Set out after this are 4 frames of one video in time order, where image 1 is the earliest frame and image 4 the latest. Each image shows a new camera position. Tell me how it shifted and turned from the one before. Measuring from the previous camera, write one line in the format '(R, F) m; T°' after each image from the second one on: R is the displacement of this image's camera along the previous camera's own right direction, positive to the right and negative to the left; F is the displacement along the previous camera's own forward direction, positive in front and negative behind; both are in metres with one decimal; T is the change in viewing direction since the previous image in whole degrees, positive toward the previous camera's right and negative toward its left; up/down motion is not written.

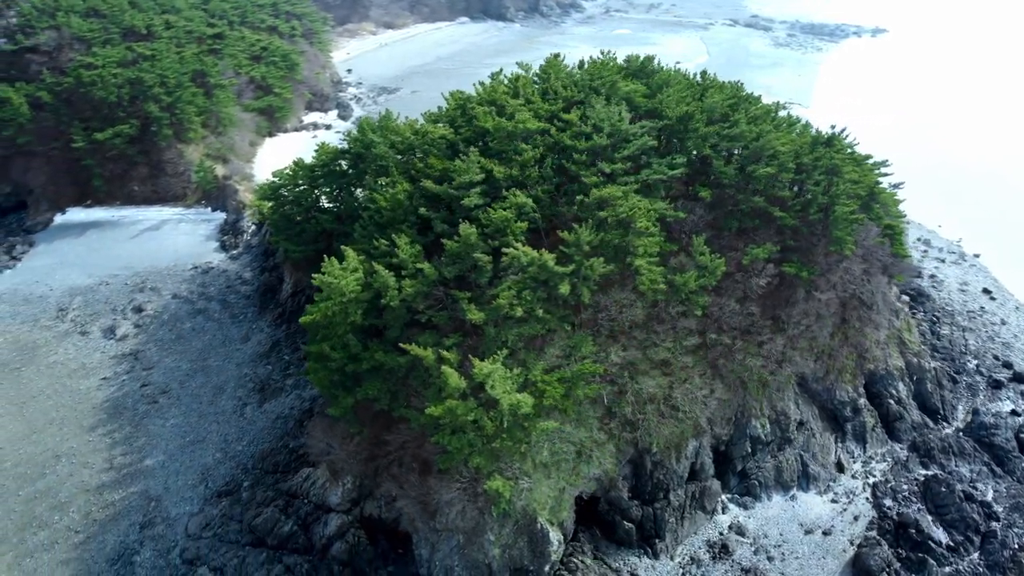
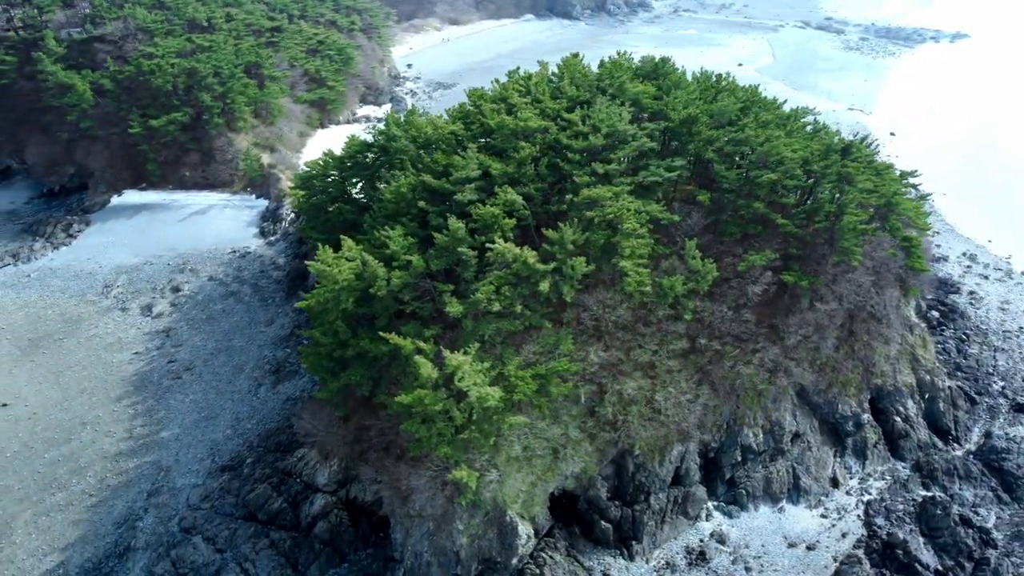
(+2.5, -0.2) m; -5°
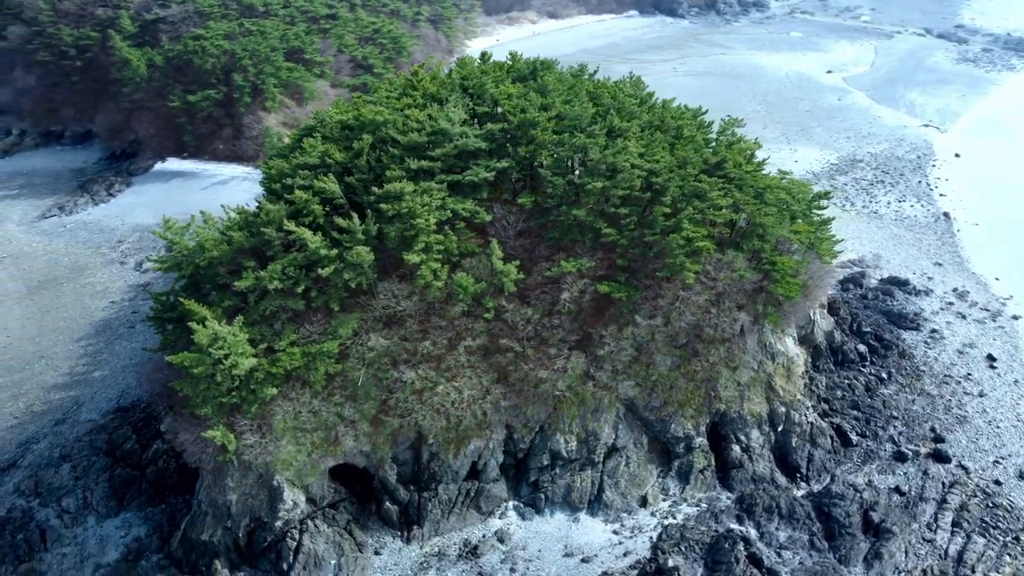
(+10.5, +0.1) m; -10°
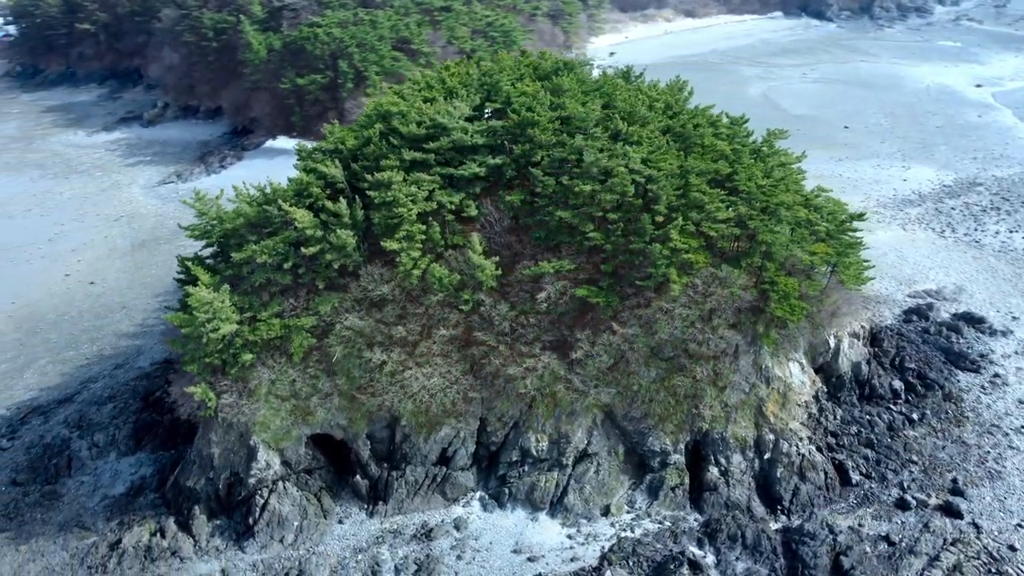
(+5.2, +0.1) m; -10°
